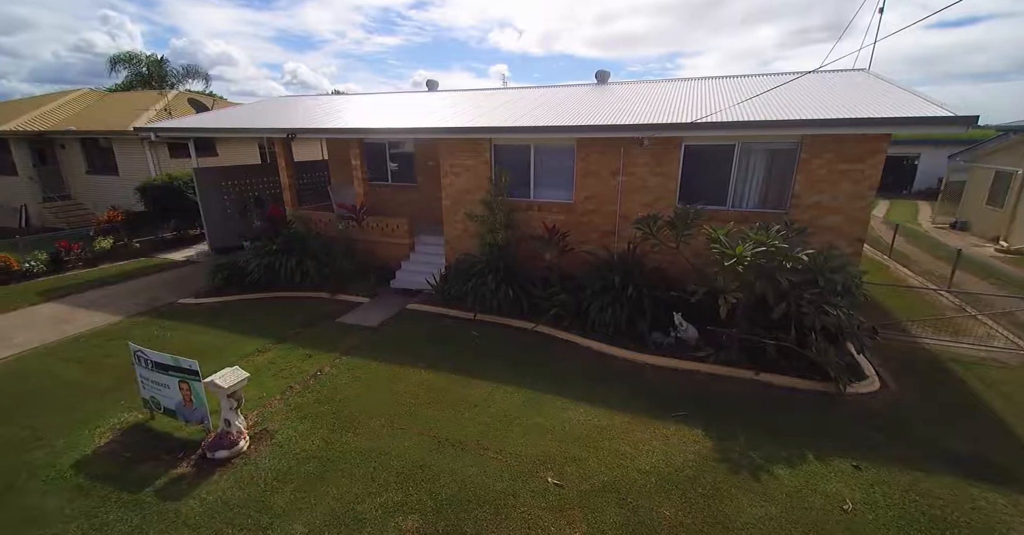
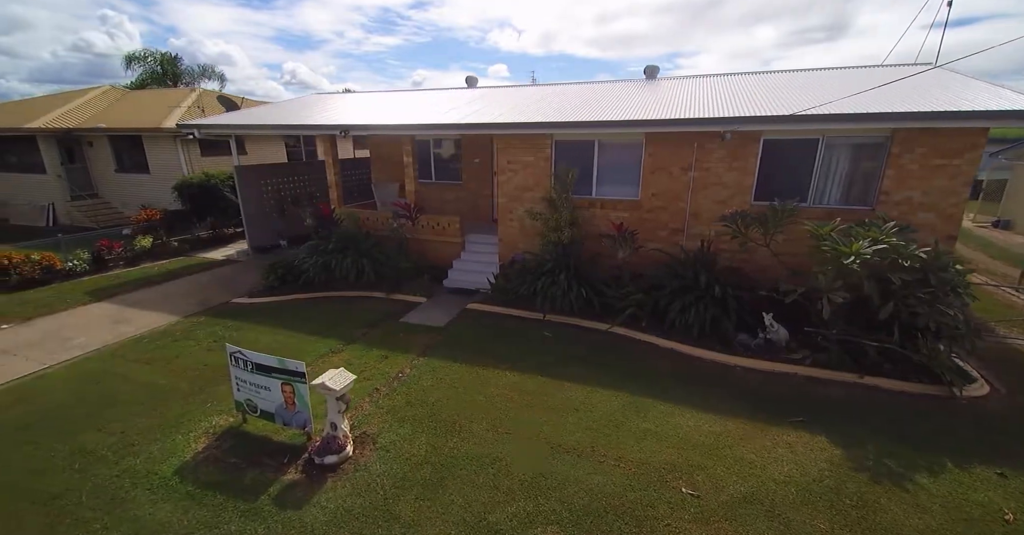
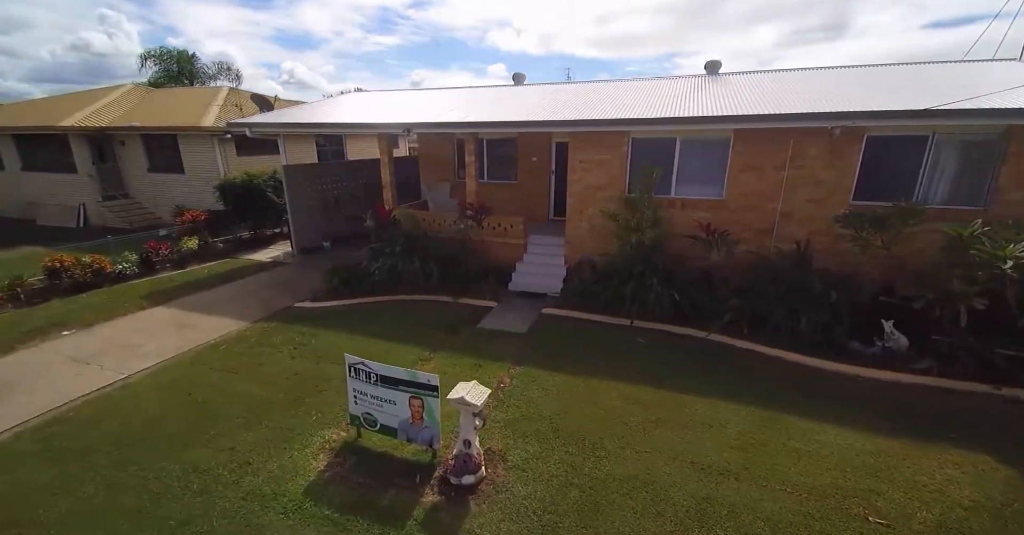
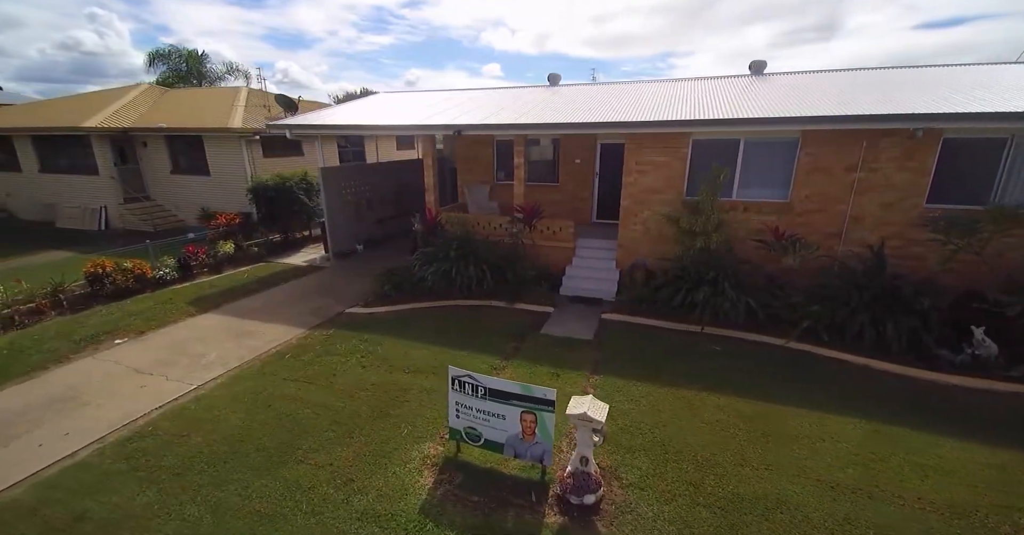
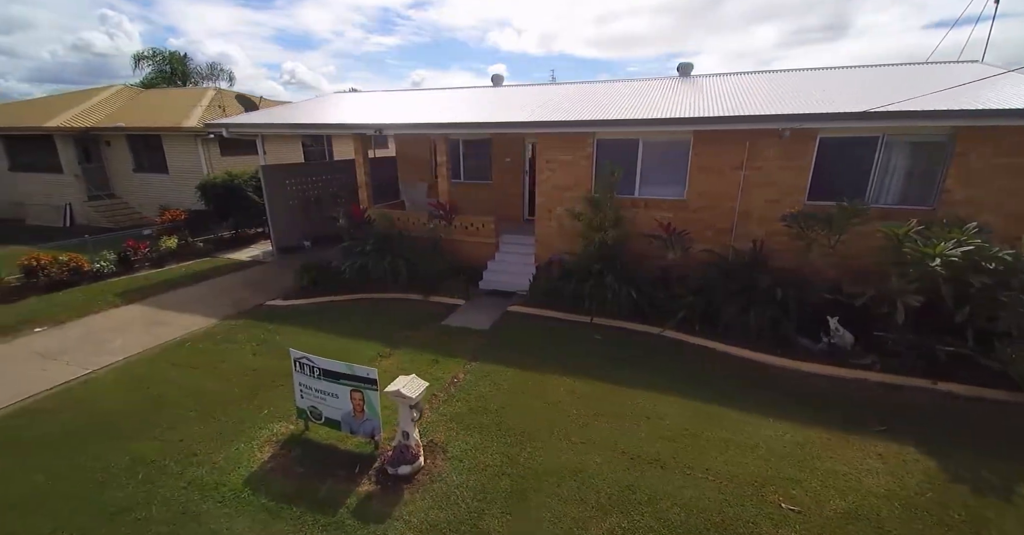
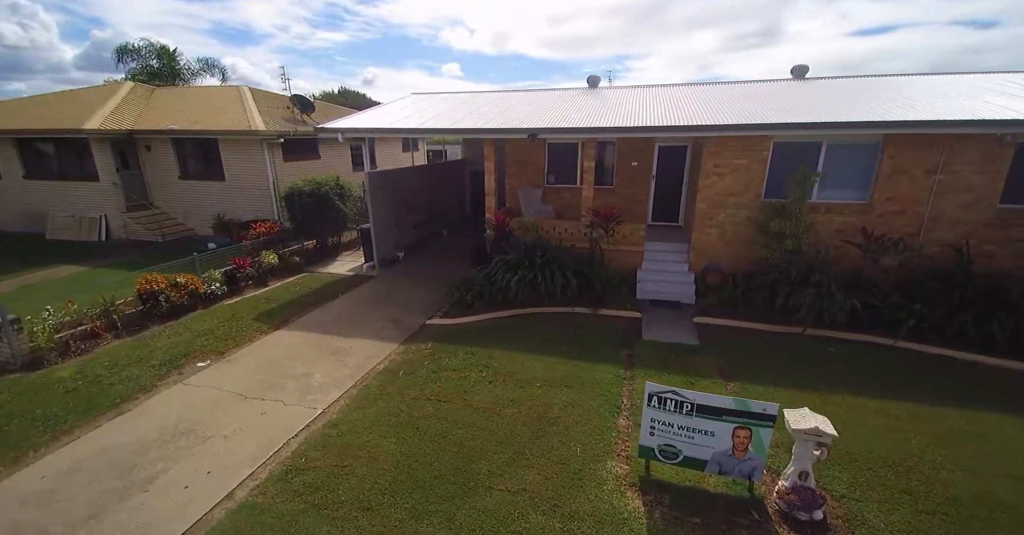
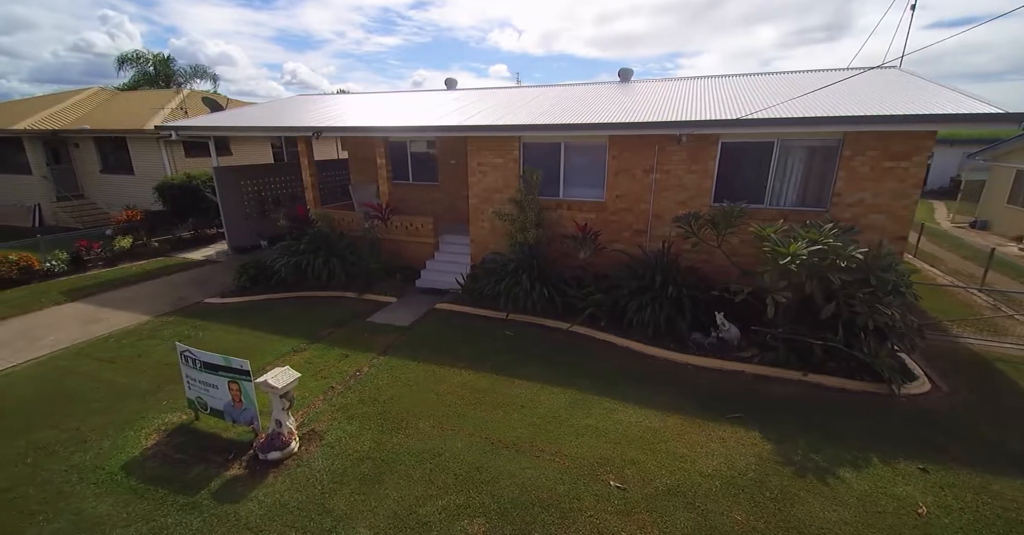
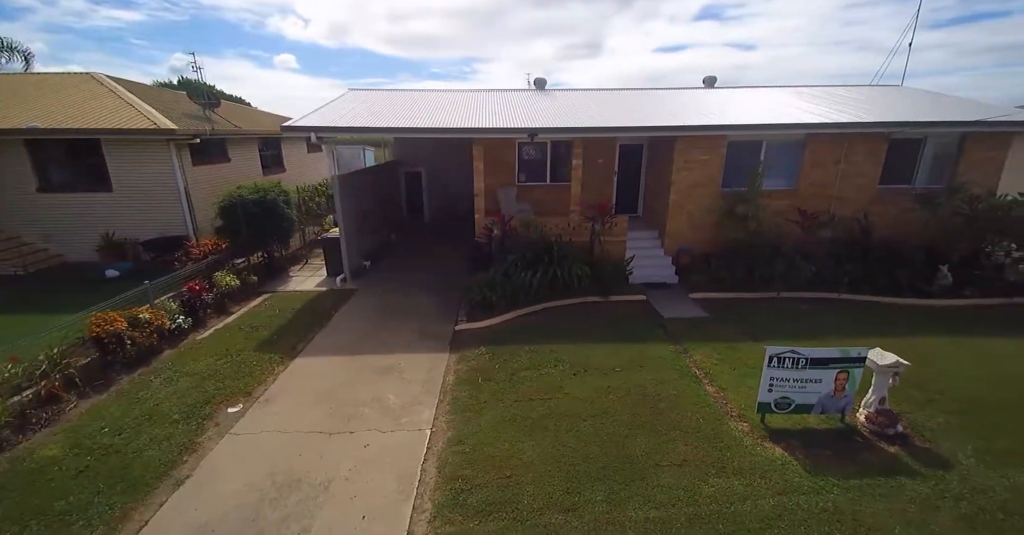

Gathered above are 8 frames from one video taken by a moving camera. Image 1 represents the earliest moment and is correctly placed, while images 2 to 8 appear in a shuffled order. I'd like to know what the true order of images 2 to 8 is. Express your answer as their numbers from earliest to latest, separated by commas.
7, 2, 5, 3, 4, 6, 8
